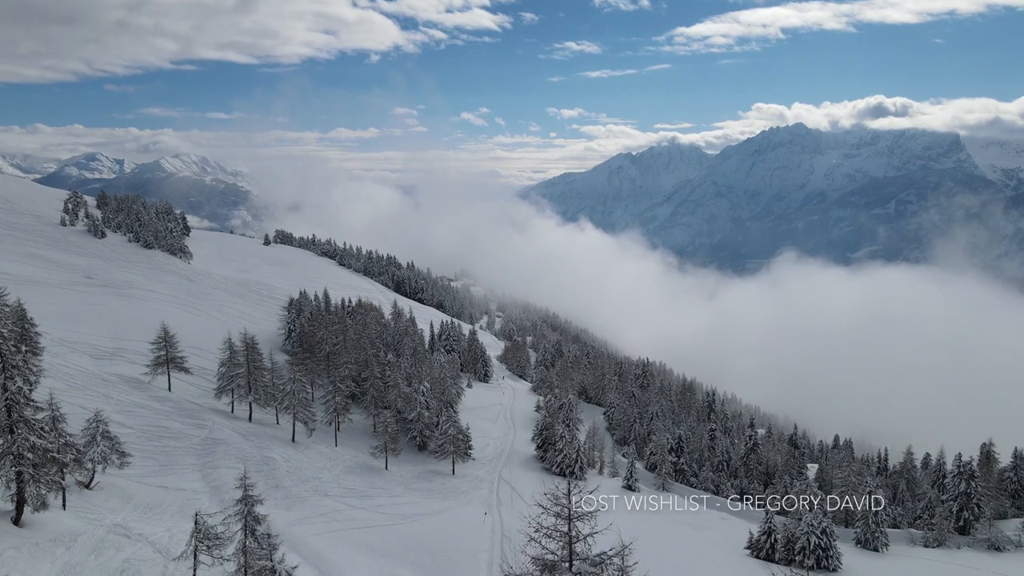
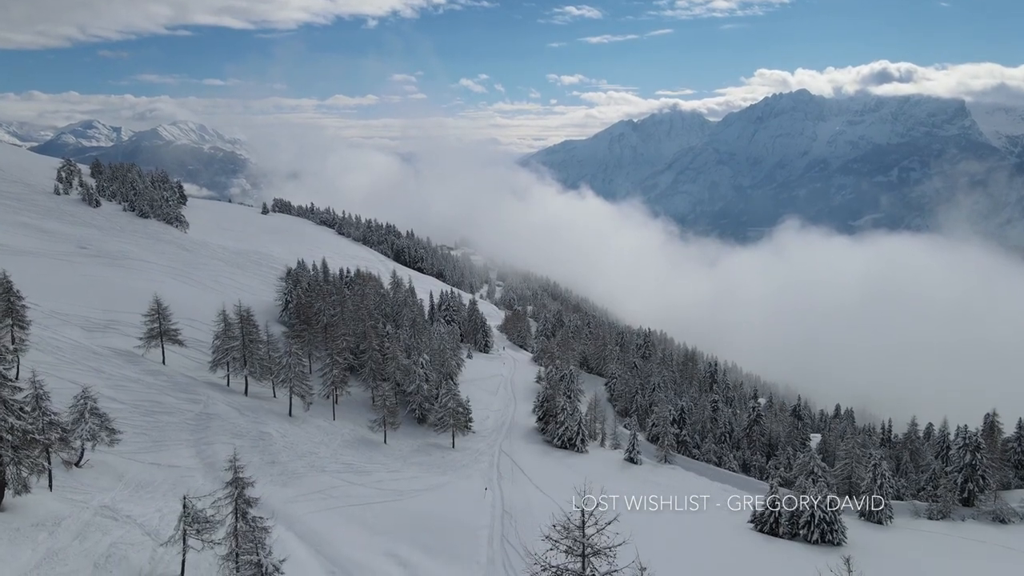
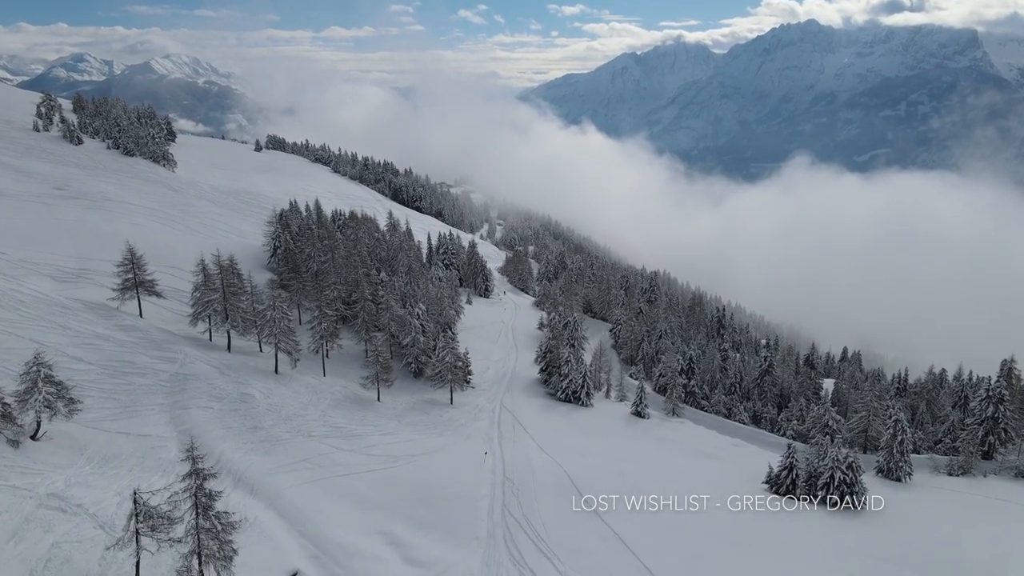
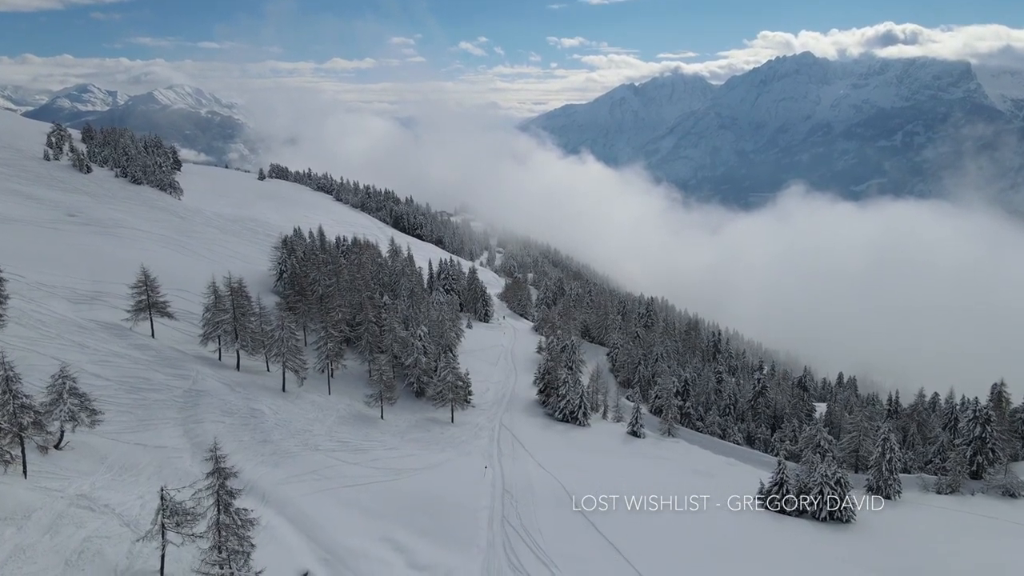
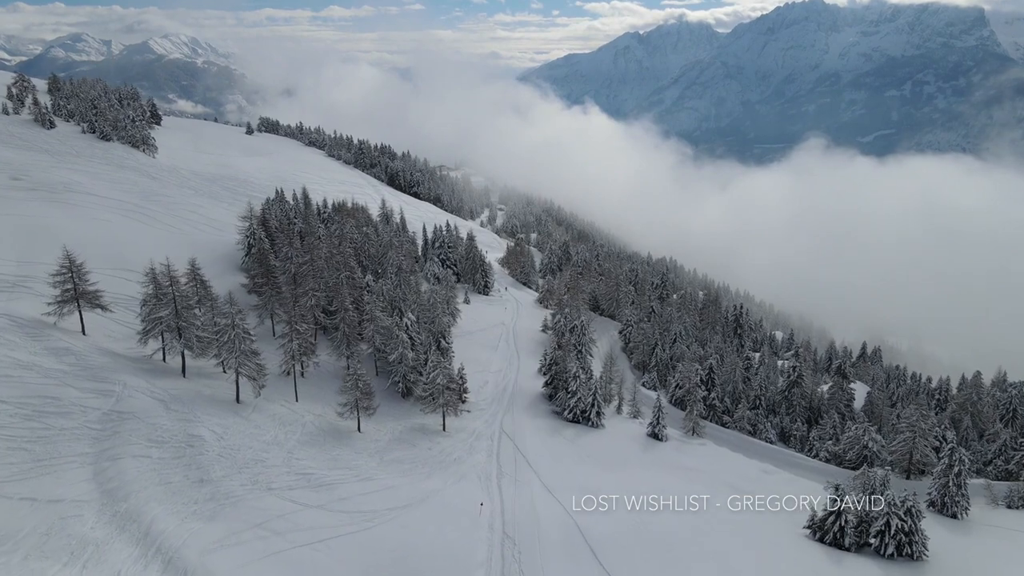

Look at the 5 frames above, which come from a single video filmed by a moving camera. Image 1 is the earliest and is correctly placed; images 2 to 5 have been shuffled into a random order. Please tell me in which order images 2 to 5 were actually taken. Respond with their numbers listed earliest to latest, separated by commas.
2, 4, 3, 5
